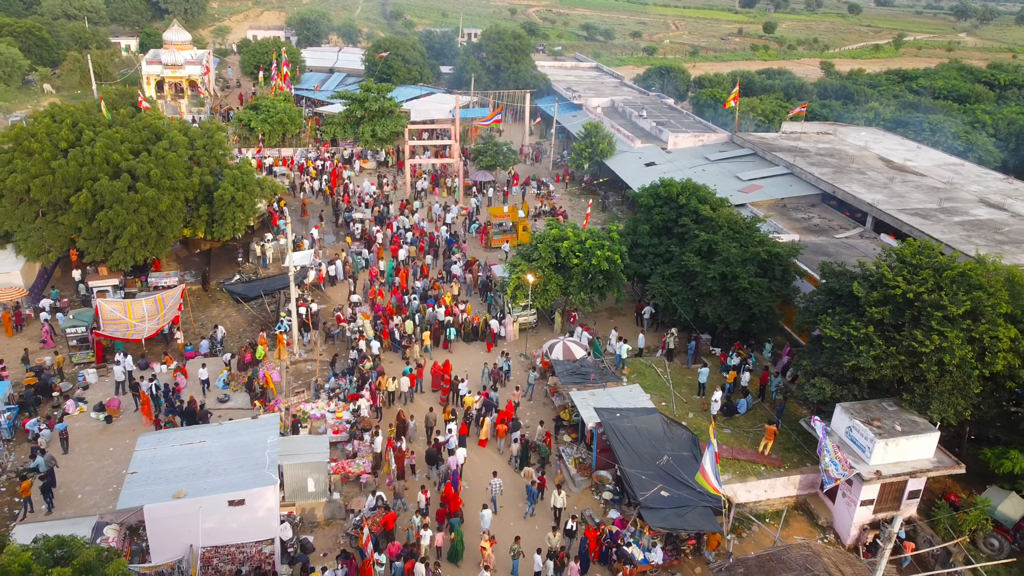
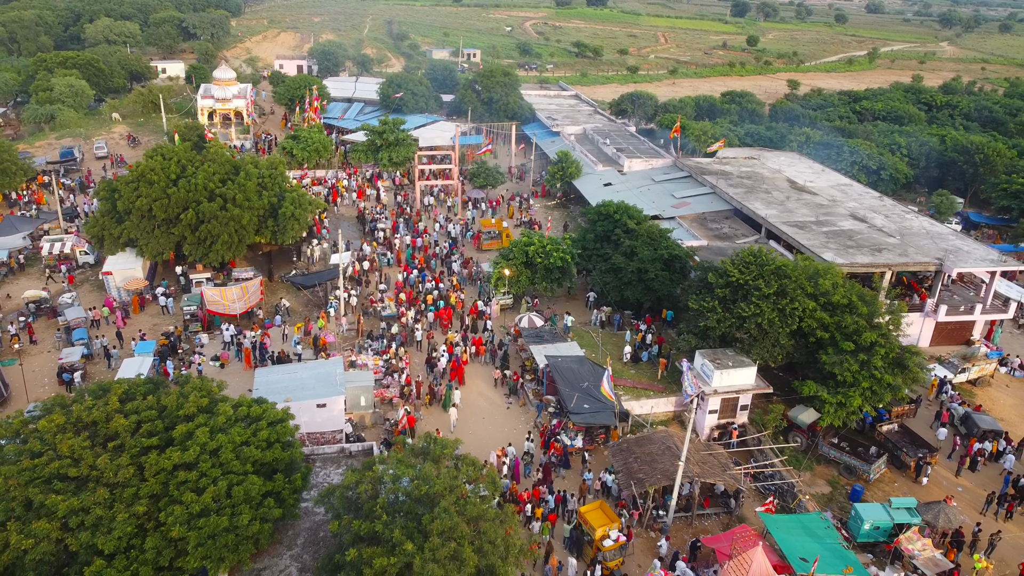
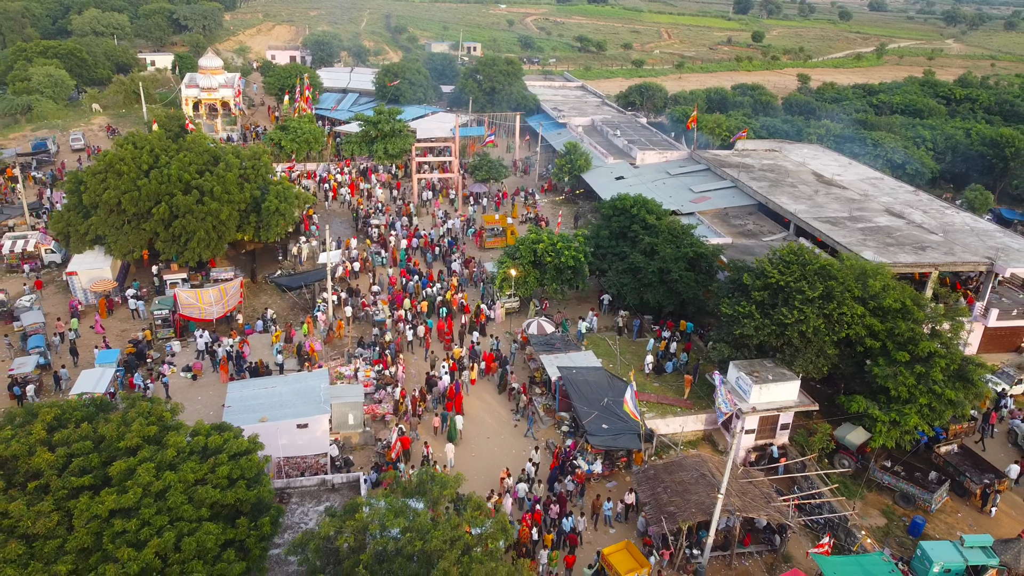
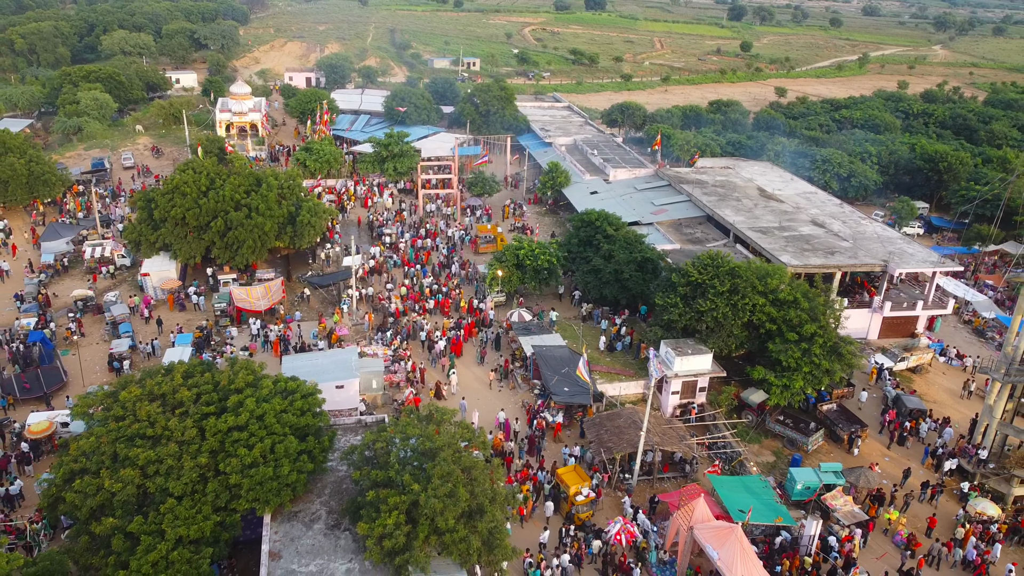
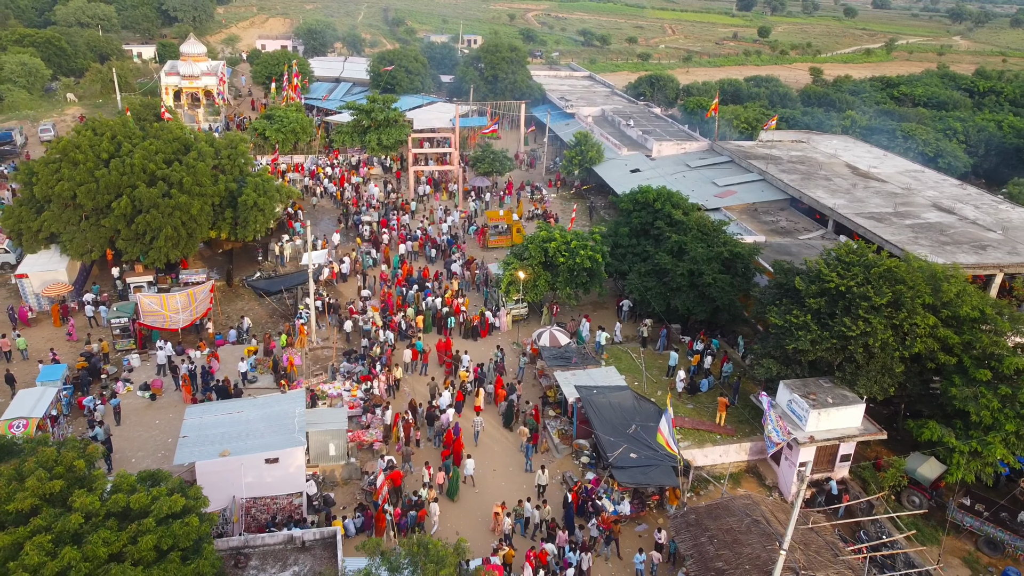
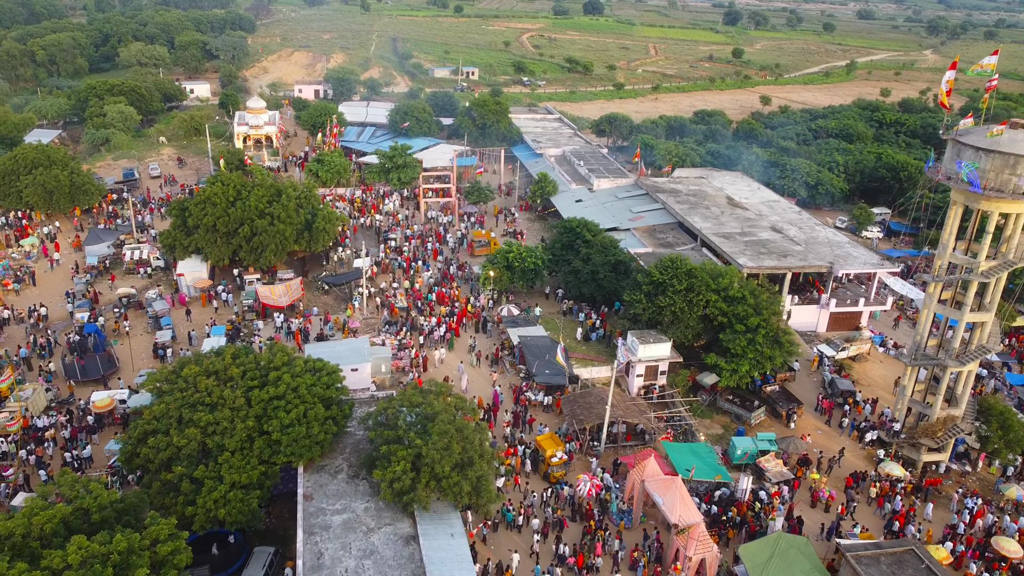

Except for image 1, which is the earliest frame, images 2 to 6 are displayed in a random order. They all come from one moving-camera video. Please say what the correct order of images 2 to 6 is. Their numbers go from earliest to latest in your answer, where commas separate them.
5, 3, 2, 4, 6
